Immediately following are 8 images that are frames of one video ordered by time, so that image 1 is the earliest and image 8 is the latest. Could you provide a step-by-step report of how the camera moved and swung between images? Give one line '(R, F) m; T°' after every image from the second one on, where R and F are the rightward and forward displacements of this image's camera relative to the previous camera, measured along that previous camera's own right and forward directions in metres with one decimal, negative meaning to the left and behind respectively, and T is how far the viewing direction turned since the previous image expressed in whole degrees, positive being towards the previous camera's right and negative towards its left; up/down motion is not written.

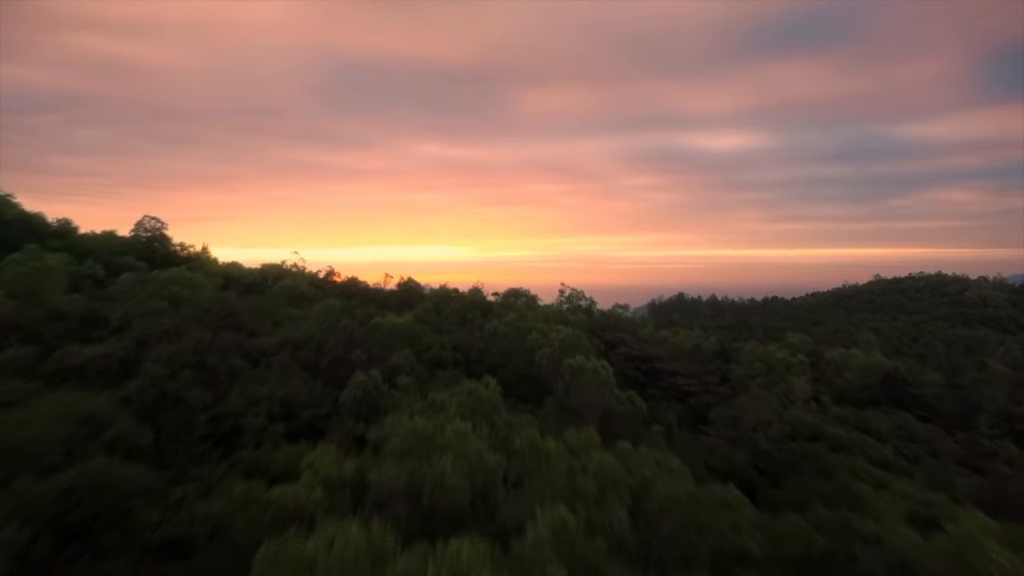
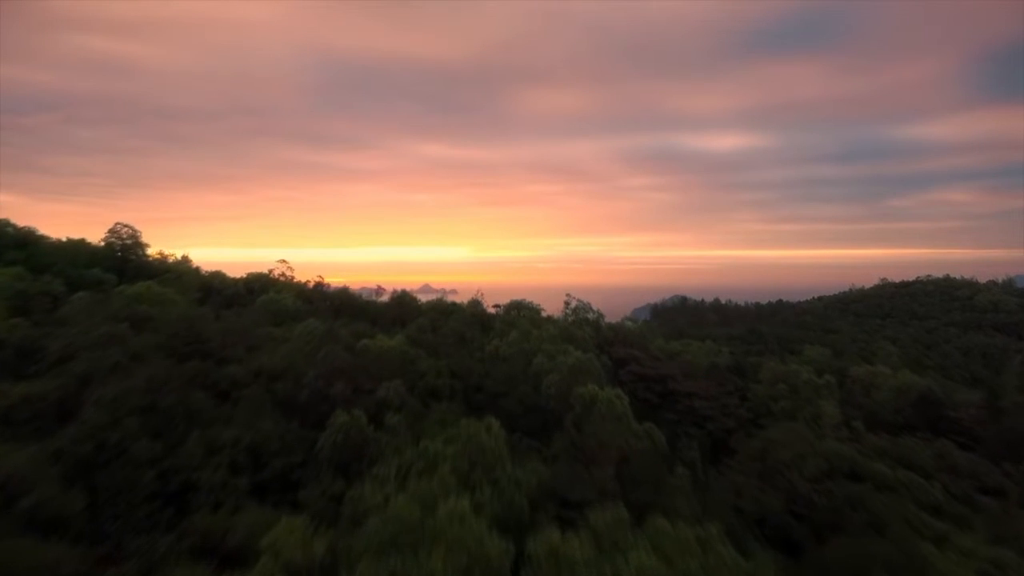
(-0.1, +1.2) m; 0°
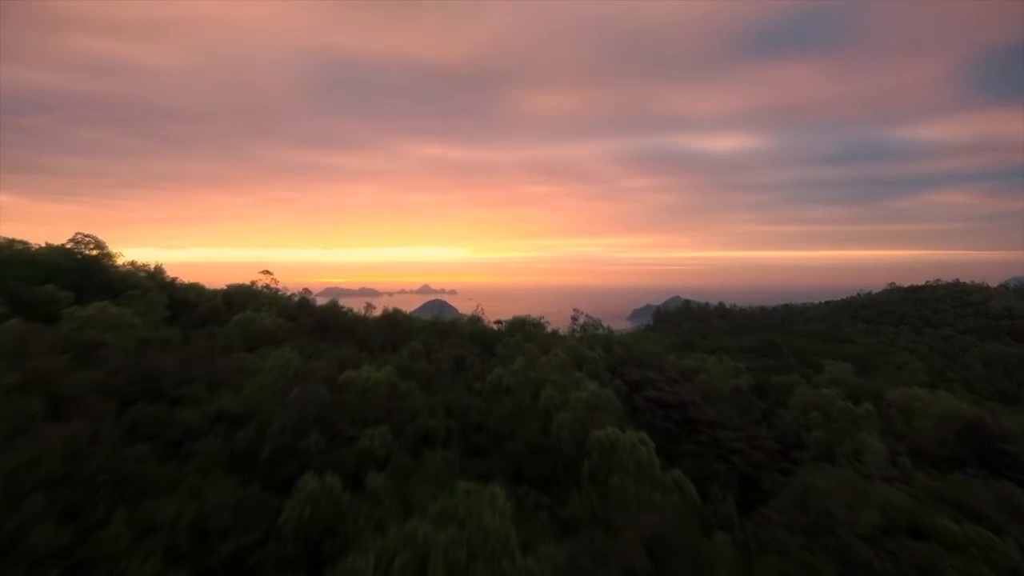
(-0.1, +1.3) m; 0°
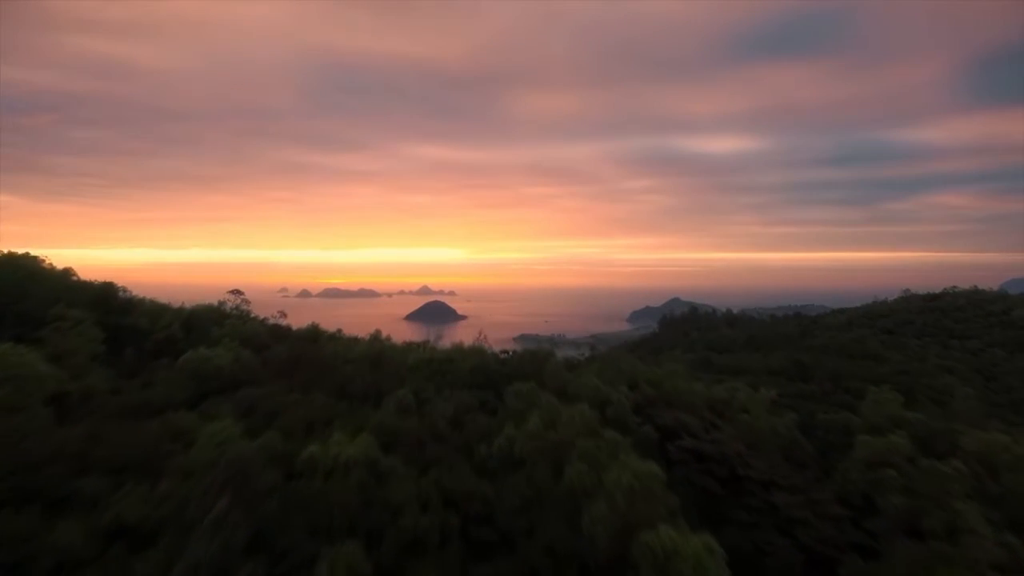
(-0.2, +2.1) m; 0°
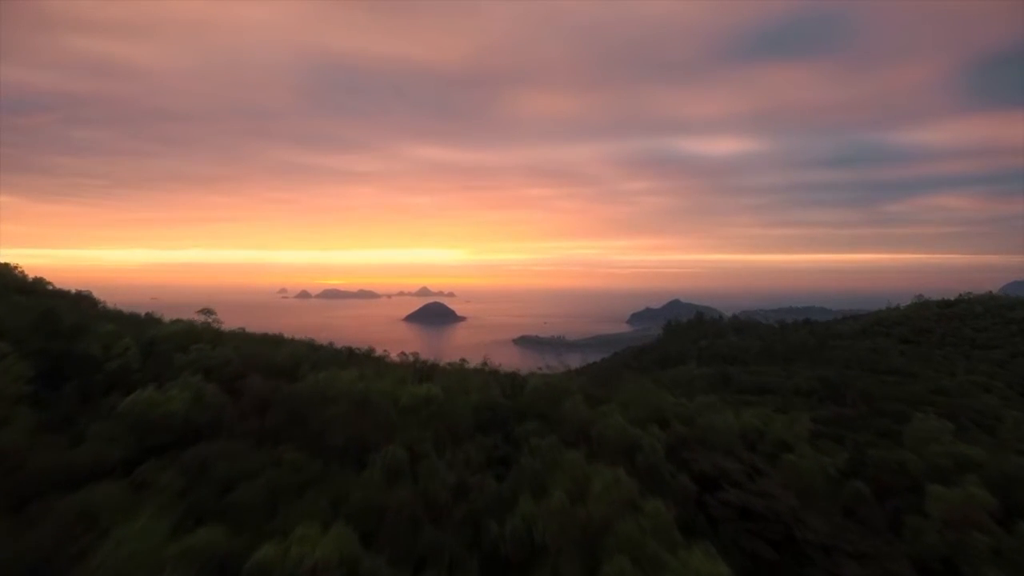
(-0.2, +1.7) m; 0°
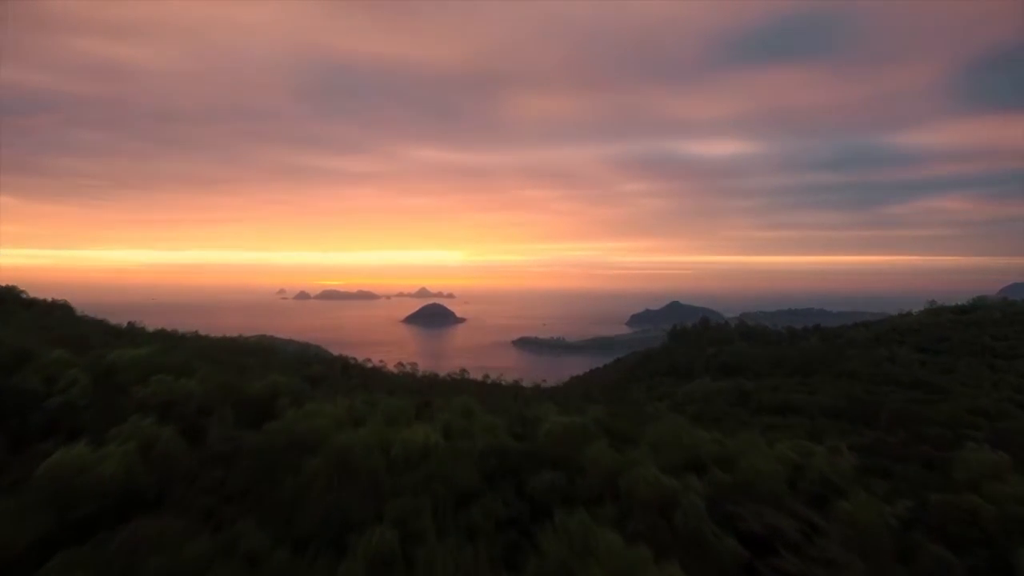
(-0.2, +1.5) m; 0°
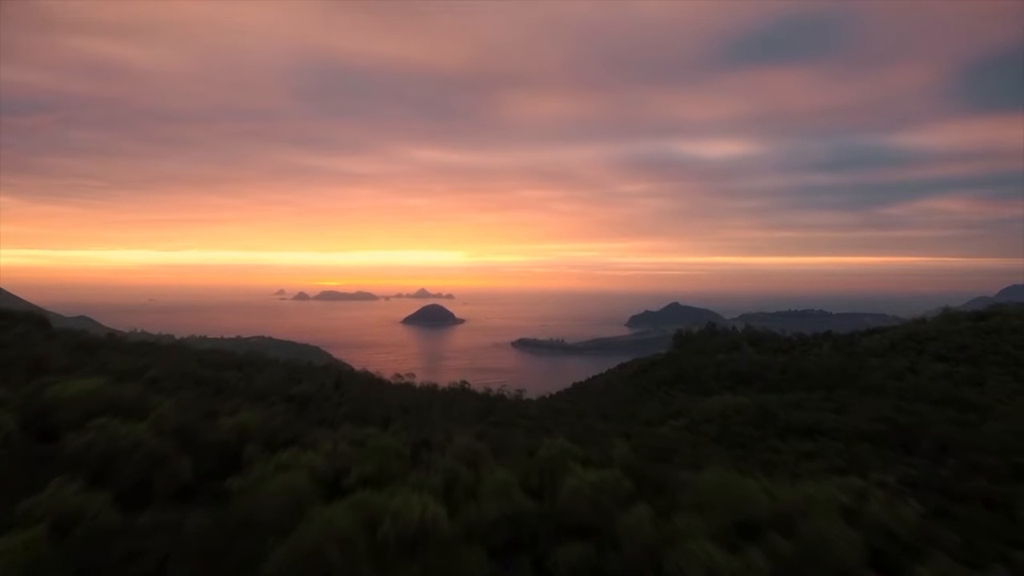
(-0.2, +1.6) m; 0°
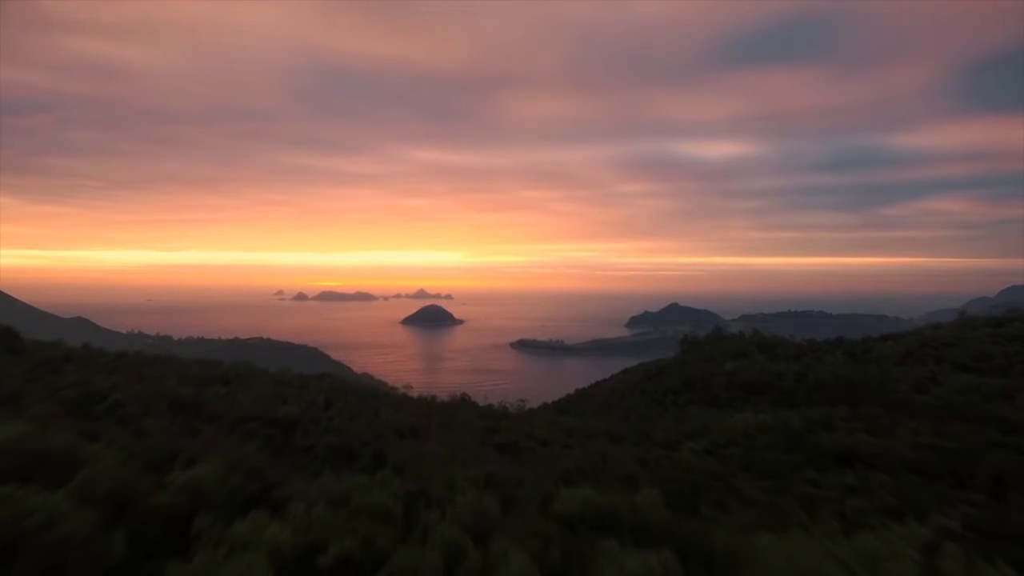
(-0.2, +1.7) m; 0°
